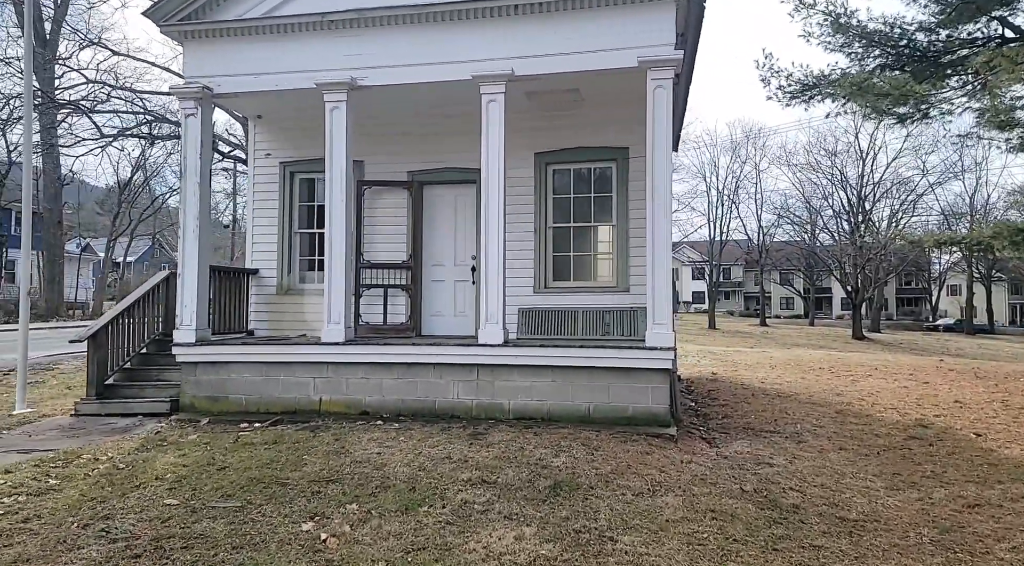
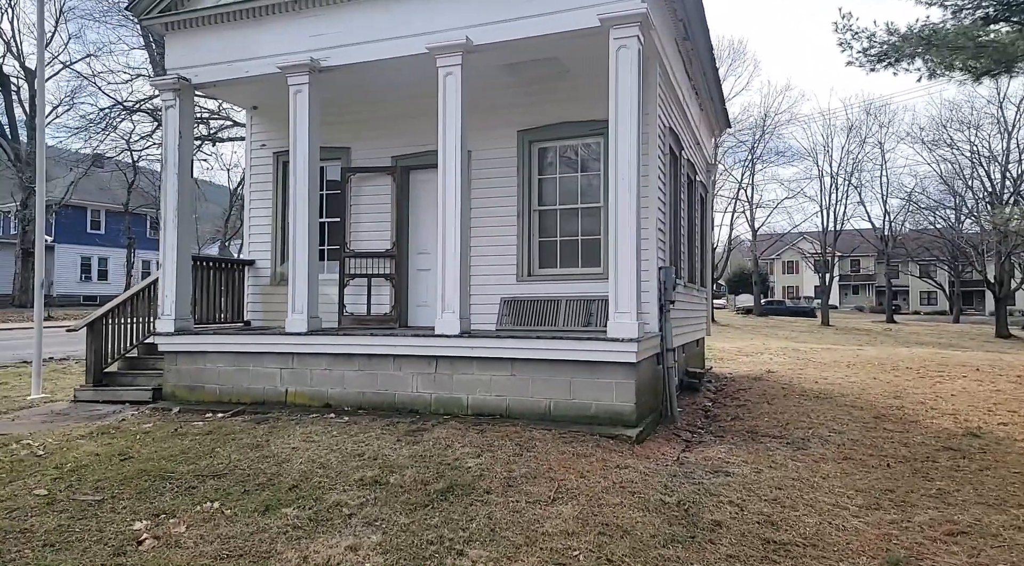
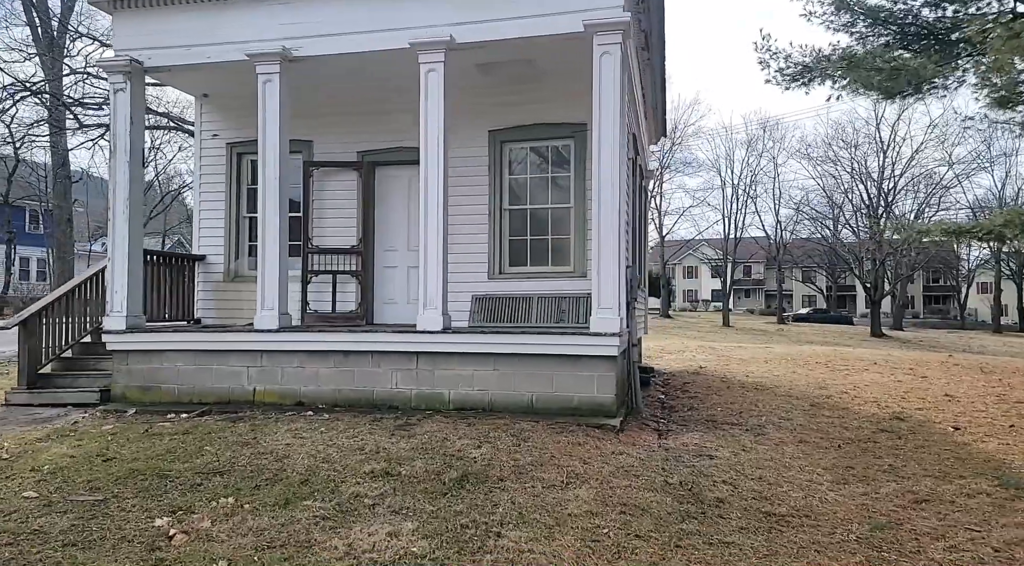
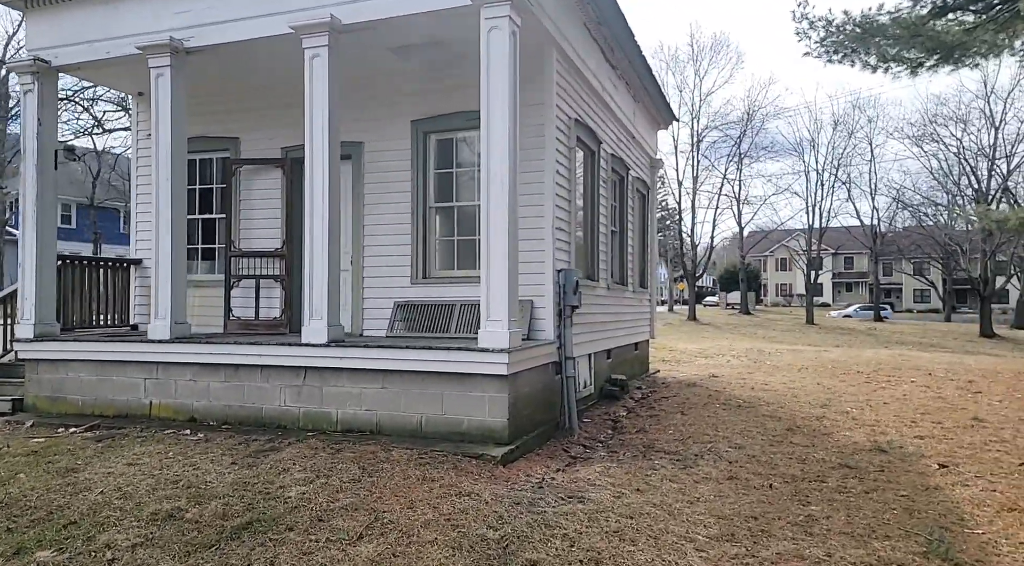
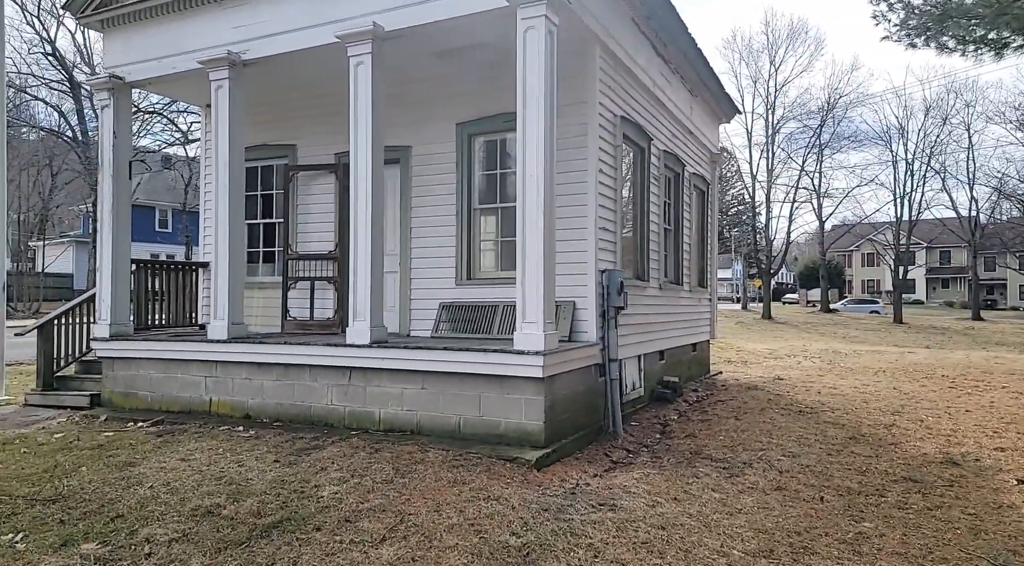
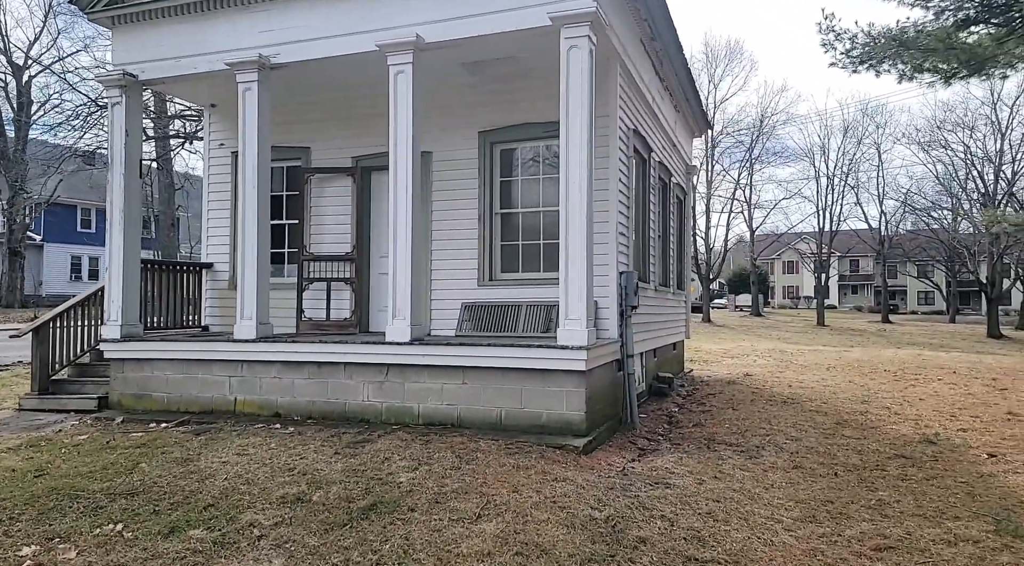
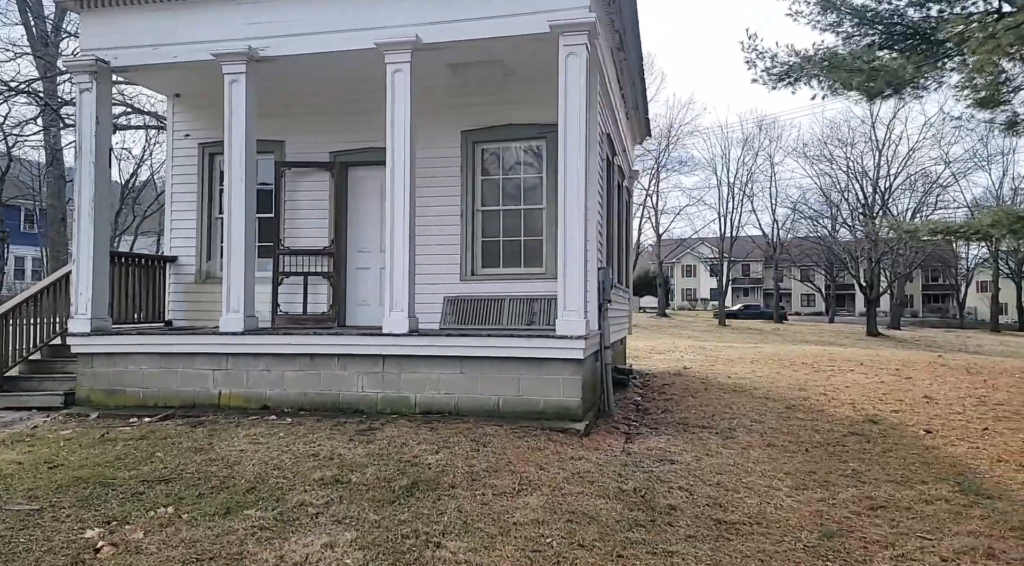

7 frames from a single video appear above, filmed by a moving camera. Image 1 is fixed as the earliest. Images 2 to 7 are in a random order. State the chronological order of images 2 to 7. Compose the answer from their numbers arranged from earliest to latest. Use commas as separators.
3, 7, 2, 6, 4, 5
